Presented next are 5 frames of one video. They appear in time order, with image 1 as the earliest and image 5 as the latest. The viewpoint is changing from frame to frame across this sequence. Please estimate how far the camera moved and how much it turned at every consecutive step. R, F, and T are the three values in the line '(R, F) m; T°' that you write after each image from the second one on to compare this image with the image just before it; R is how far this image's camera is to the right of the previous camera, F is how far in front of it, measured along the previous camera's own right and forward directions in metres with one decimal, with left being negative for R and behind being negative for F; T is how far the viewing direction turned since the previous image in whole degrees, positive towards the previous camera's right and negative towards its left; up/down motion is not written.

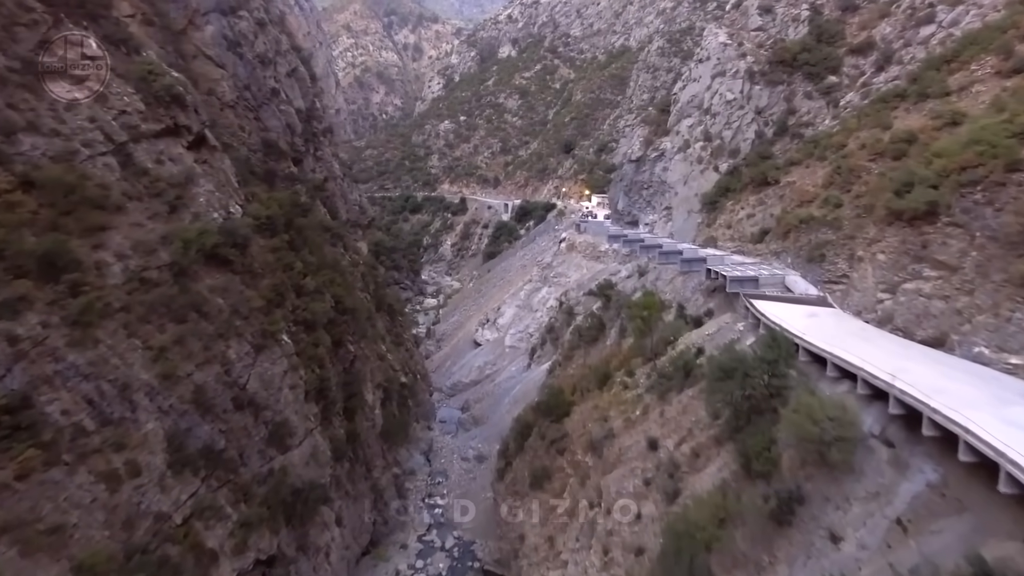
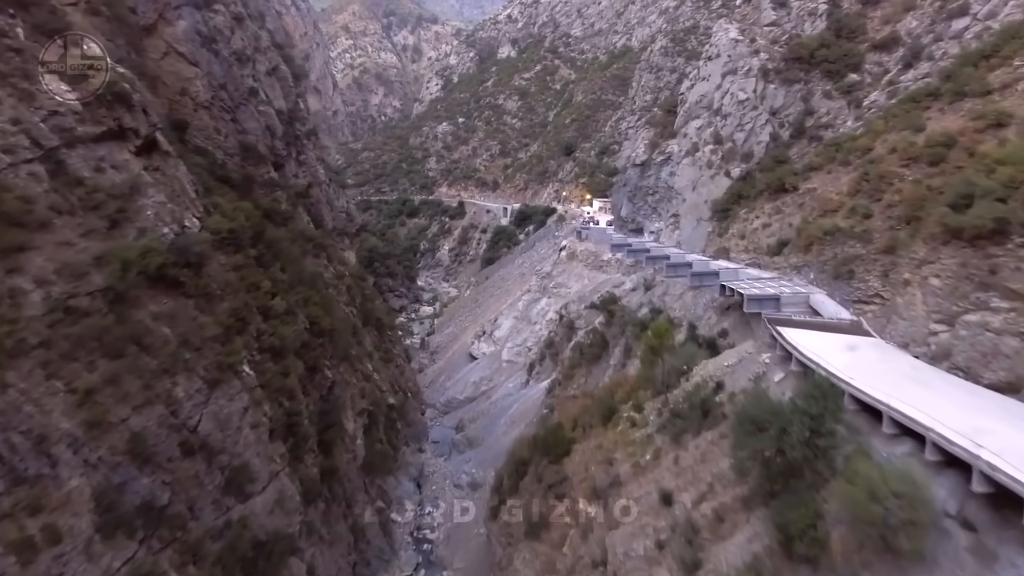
(+0.1, +1.5) m; 0°
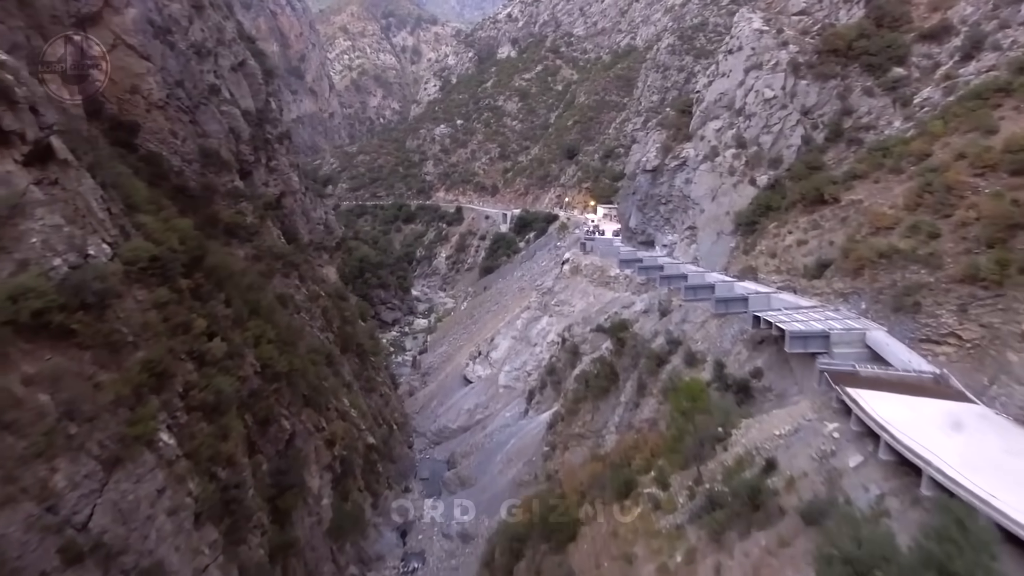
(+0.1, +2.4) m; 0°
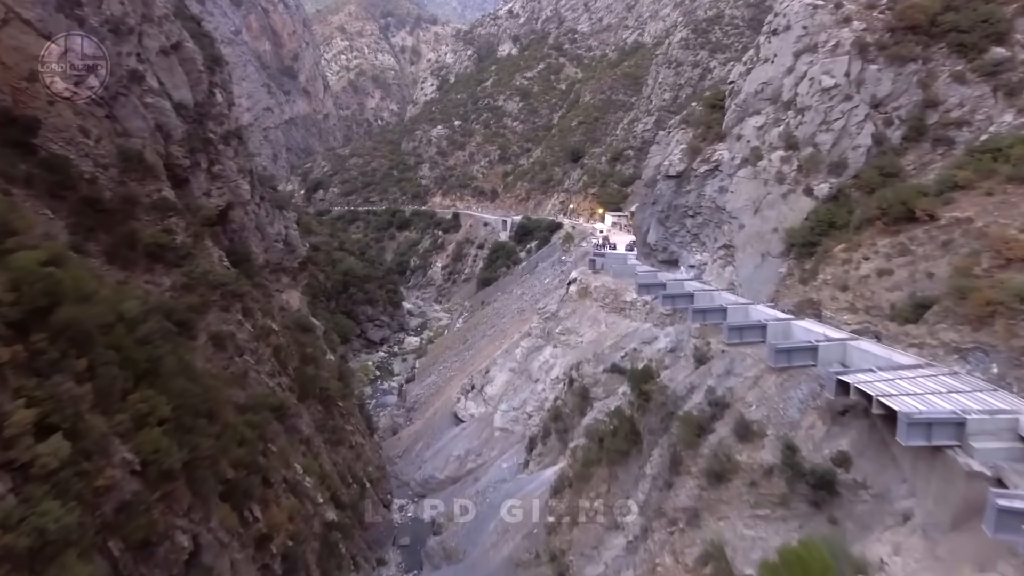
(+0.1, +3.5) m; 0°
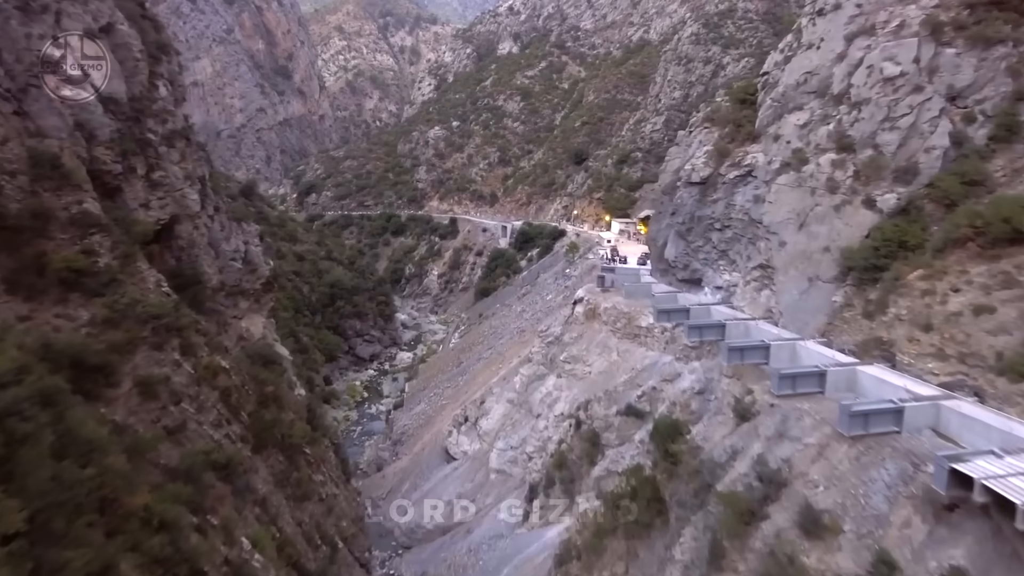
(+0.1, +2.5) m; 0°
